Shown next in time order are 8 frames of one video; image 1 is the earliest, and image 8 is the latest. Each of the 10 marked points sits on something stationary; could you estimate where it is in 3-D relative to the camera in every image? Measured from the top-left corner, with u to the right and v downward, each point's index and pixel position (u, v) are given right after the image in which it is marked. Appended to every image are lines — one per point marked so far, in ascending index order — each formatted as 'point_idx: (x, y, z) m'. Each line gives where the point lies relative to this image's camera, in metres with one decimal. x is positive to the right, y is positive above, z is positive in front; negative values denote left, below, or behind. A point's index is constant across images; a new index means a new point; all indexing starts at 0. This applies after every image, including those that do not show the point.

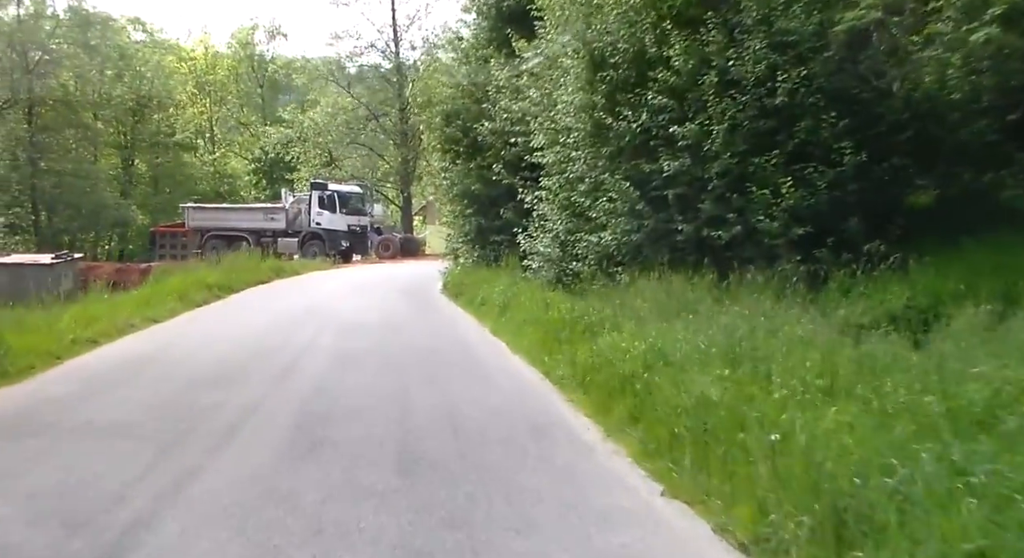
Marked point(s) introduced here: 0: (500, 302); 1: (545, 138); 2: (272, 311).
0: (-0.2, -0.4, +16.8) m
1: (+0.8, +3.0, +18.8) m
2: (-5.2, -0.7, +18.4) m
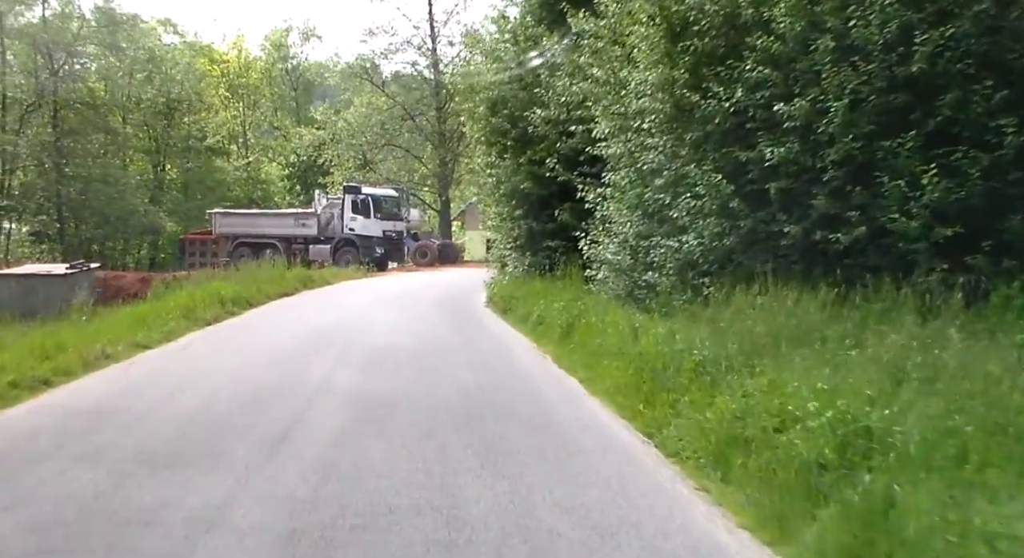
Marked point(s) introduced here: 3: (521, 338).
0: (+0.8, -0.7, +13.8) m
1: (+1.8, +2.8, +15.9) m
2: (-4.1, -0.9, +15.7) m
3: (+0.2, -1.0, +14.6) m
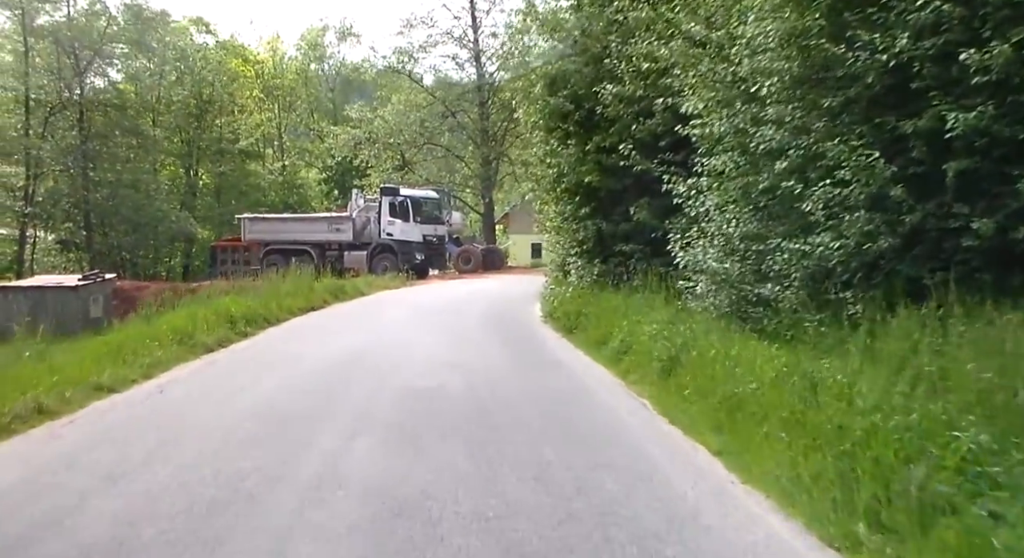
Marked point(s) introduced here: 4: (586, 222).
0: (+1.7, -0.9, +10.5) m
1: (+2.9, +2.6, +12.5) m
2: (-3.0, -1.2, +12.5) m
3: (+1.2, -1.2, +11.3) m
4: (+1.4, +1.1, +17.1) m
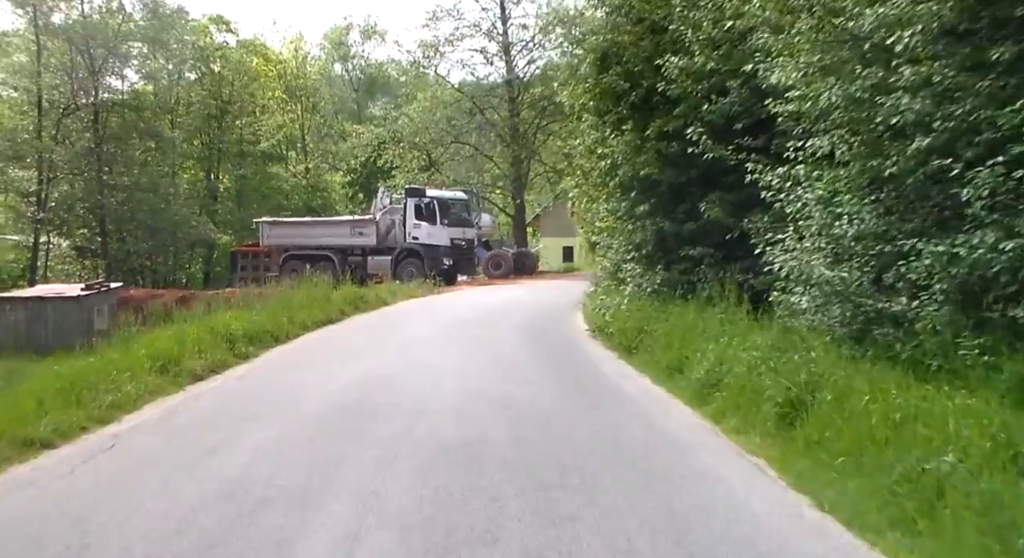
0: (+2.3, -1.0, +7.9) m
1: (+3.5, +2.5, +9.9) m
2: (-2.4, -1.3, +10.1) m
3: (+1.7, -1.3, +8.7) m
4: (+2.2, +1.0, +14.6) m
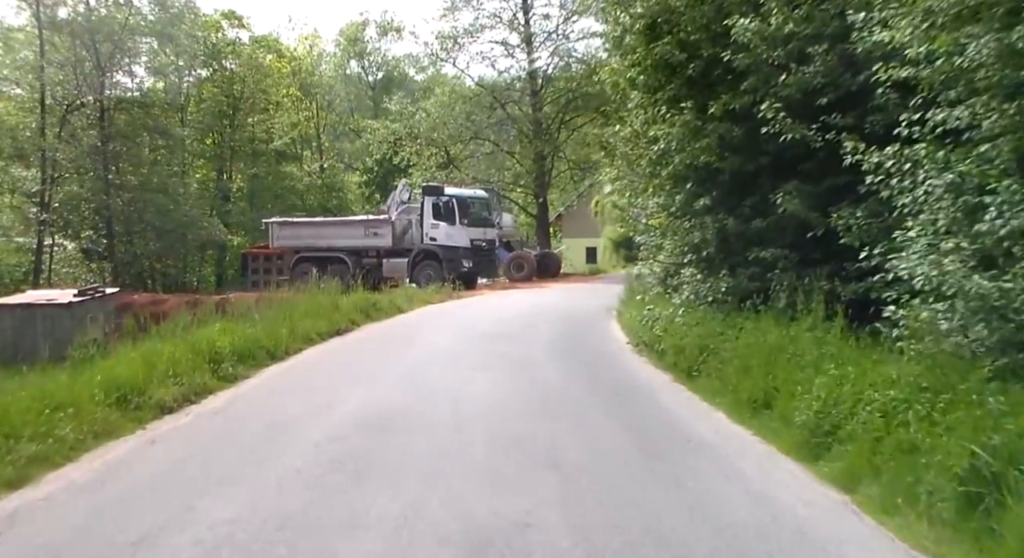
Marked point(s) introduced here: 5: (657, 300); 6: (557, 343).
0: (+2.6, -1.1, +5.7) m
1: (+3.8, +2.4, +7.6) m
2: (-2.0, -1.5, +8.0) m
3: (+2.1, -1.4, +6.5) m
4: (+2.7, +0.9, +12.3) m
5: (+2.4, -0.3, +14.5) m
6: (+0.8, -1.2, +16.4) m
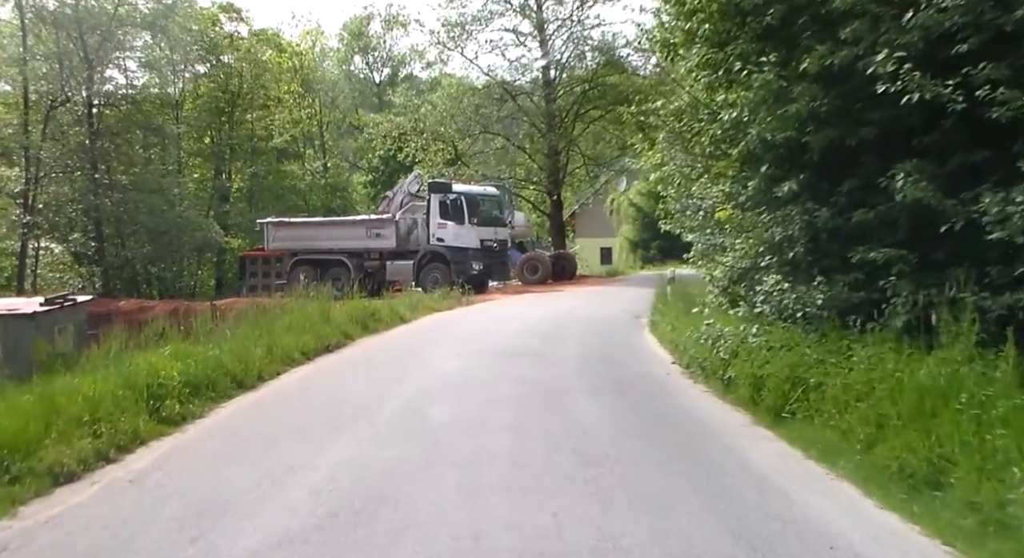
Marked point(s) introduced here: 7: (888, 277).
0: (+2.9, -1.2, +2.9) m
1: (+4.1, +2.3, +4.8) m
2: (-1.8, -1.6, +5.3) m
3: (+2.3, -1.5, +3.7) m
4: (+3.0, +0.8, +9.6) m
5: (+2.7, -0.4, +11.8) m
6: (+1.2, -1.3, +13.7) m
7: (+3.7, 0.0, +8.9) m
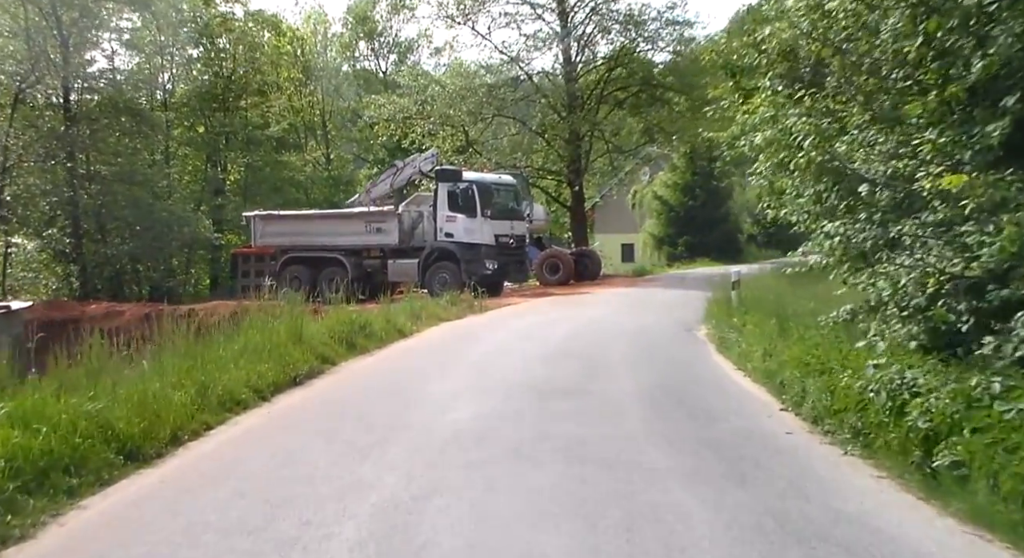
0: (+3.1, -1.3, -1.4) m
1: (+4.4, +2.2, +0.5) m
2: (-1.5, -1.7, +1.0) m
3: (+2.6, -1.7, -0.5) m
4: (+3.3, +0.6, +5.3) m
5: (+3.1, -0.6, +7.5) m
6: (+1.6, -1.4, +9.4) m
7: (+4.1, -0.1, +4.6) m
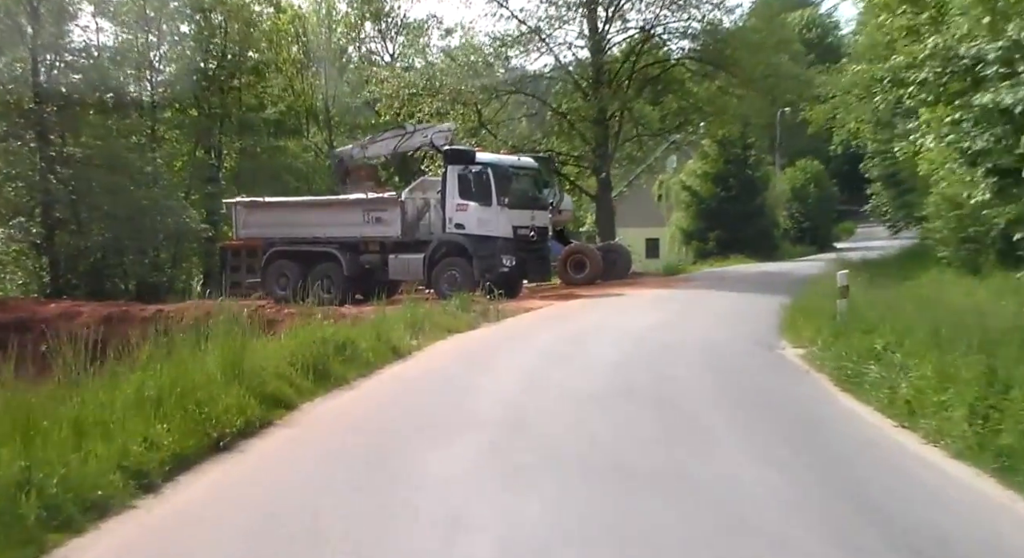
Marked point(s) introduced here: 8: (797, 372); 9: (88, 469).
0: (+3.4, -1.5, -5.9) m
1: (+4.6, +2.0, -4.0) m
2: (-1.2, -1.8, -3.4) m
3: (+2.9, -1.8, -5.0) m
4: (+3.7, +0.5, +0.8) m
5: (+3.4, -0.7, +3.0) m
6: (+2.0, -1.5, +4.9) m
7: (+4.4, -0.3, 0.0) m
8: (+3.8, -1.2, +11.6) m
9: (-2.9, -1.2, +6.0) m
